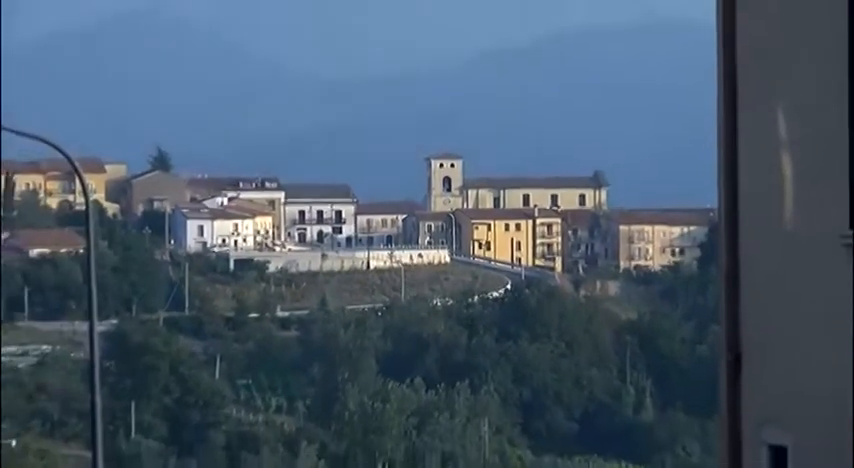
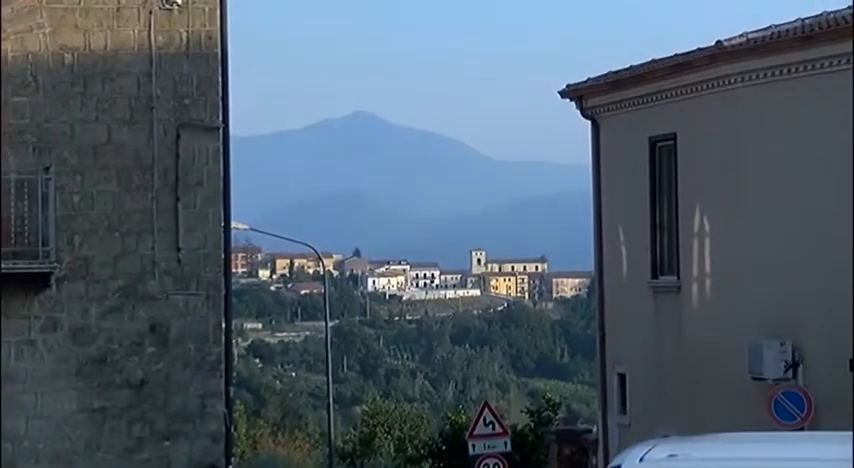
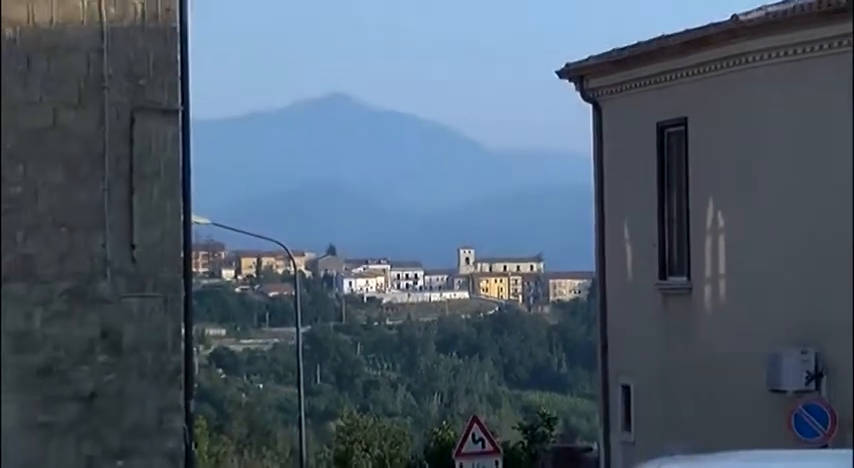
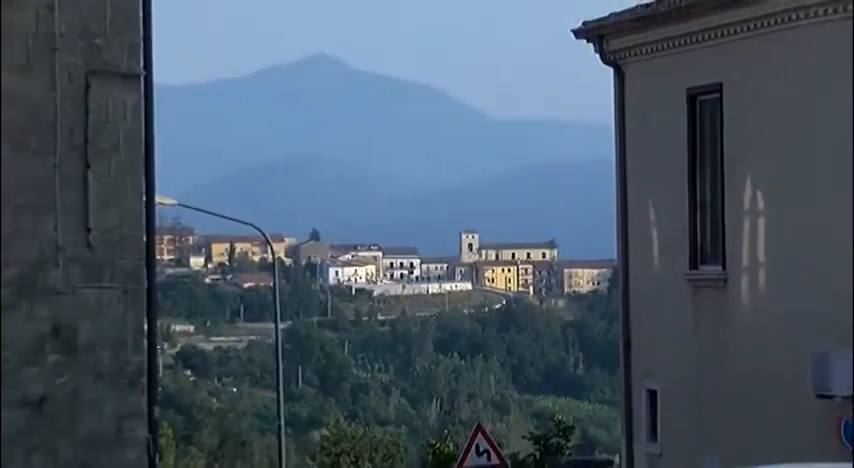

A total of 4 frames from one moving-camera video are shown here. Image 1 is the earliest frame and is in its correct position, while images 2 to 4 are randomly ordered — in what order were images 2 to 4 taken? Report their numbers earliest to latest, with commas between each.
4, 3, 2
